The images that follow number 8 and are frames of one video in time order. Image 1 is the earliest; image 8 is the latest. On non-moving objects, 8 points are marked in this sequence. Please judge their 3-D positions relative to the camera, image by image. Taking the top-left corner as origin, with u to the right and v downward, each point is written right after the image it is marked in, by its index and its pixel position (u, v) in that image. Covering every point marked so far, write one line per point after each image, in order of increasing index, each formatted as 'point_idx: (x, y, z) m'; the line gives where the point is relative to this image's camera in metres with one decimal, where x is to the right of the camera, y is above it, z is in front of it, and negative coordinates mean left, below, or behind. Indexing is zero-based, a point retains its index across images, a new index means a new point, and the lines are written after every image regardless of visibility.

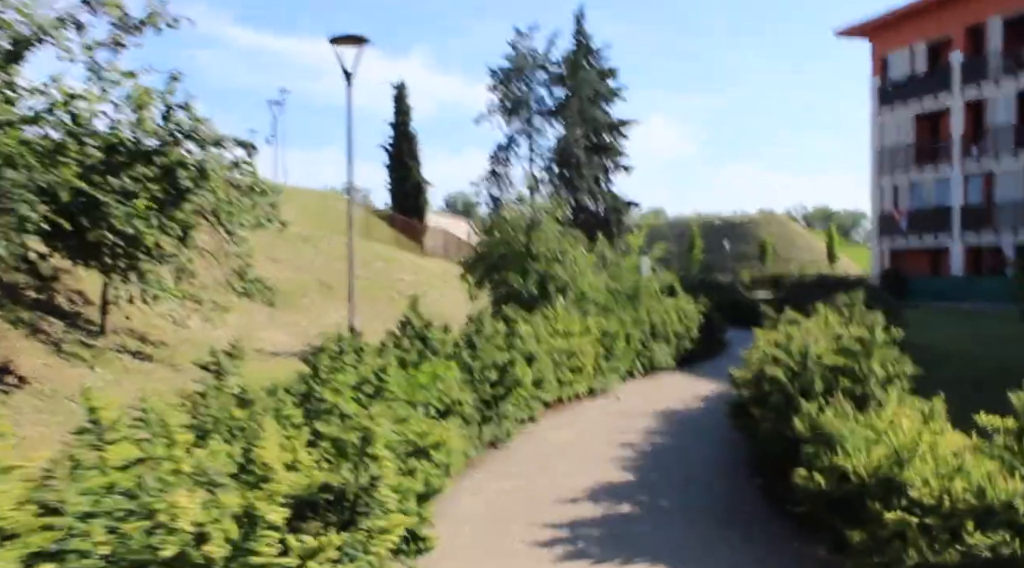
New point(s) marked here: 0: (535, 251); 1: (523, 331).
0: (+0.5, +0.6, +15.8) m
1: (+0.1, -0.6, +10.3) m
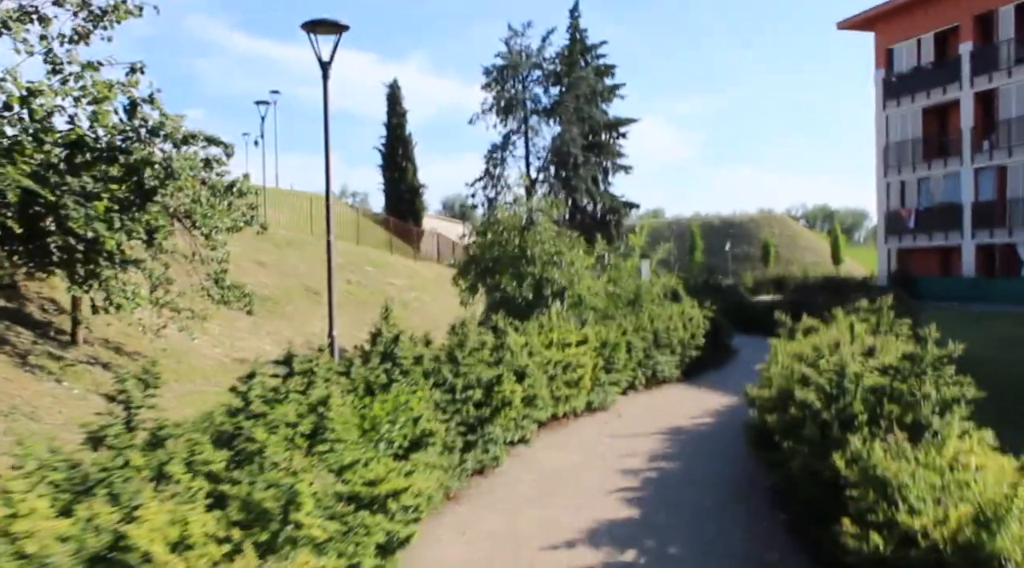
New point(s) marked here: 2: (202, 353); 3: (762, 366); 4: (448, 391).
0: (+0.4, +0.5, +14.7) m
1: (0.0, -0.7, +9.3) m
2: (-6.4, -1.4, +17.2) m
3: (+2.8, -1.0, +9.4) m
4: (-0.6, -1.0, +7.6) m
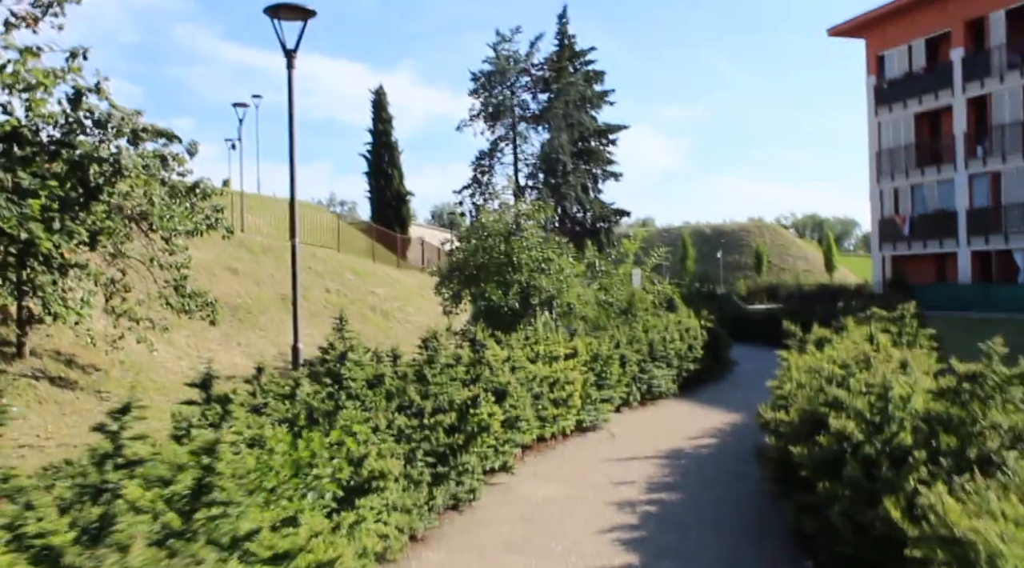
0: (+0.1, +0.4, +13.7) m
1: (-0.2, -0.7, +8.2) m
2: (-6.7, -1.6, +16.1) m
3: (+2.6, -1.1, +8.4) m
4: (-0.8, -1.0, +6.5) m
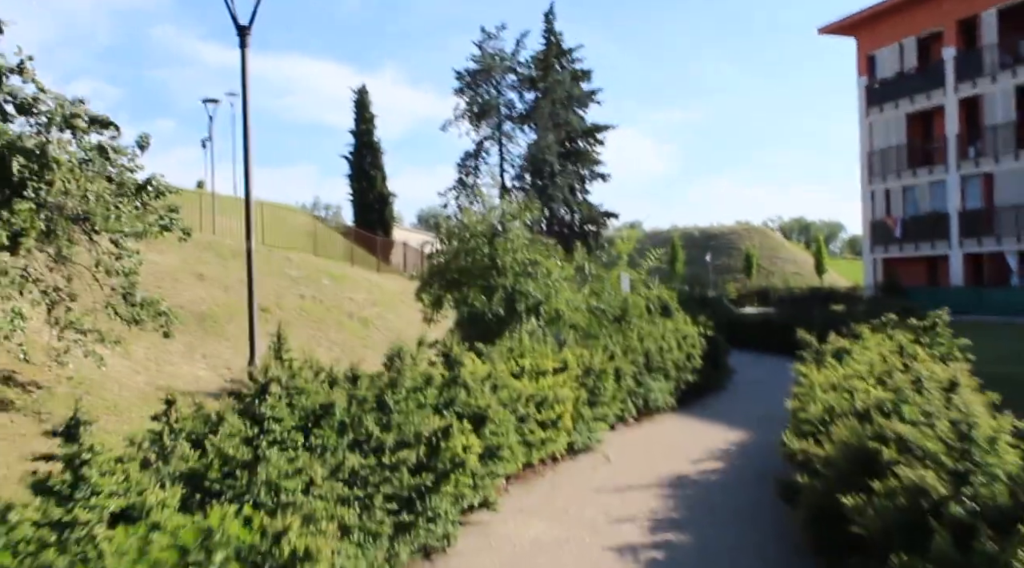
0: (-0.2, +0.3, +12.5) m
1: (-0.4, -0.8, +7.0) m
2: (-6.9, -1.7, +14.8) m
3: (+2.5, -1.1, +7.3) m
4: (-0.9, -1.1, +5.3) m
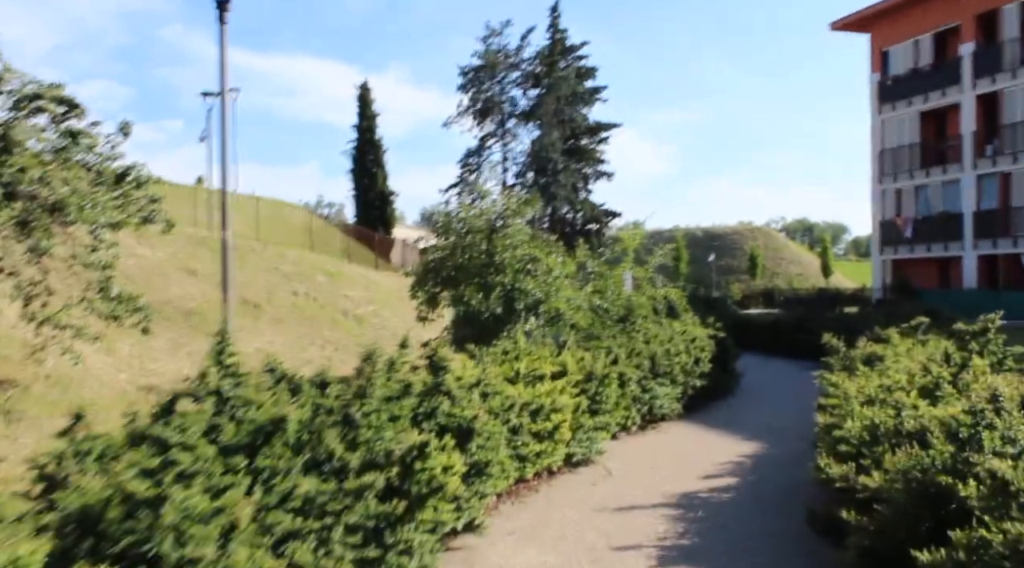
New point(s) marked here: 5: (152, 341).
0: (-0.2, +0.3, +11.7) m
1: (-0.4, -0.8, +6.2) m
2: (-7.0, -1.6, +14.0) m
3: (+2.4, -1.1, +6.4) m
4: (-1.0, -1.0, +4.5) m
5: (-7.4, -1.1, +16.9) m
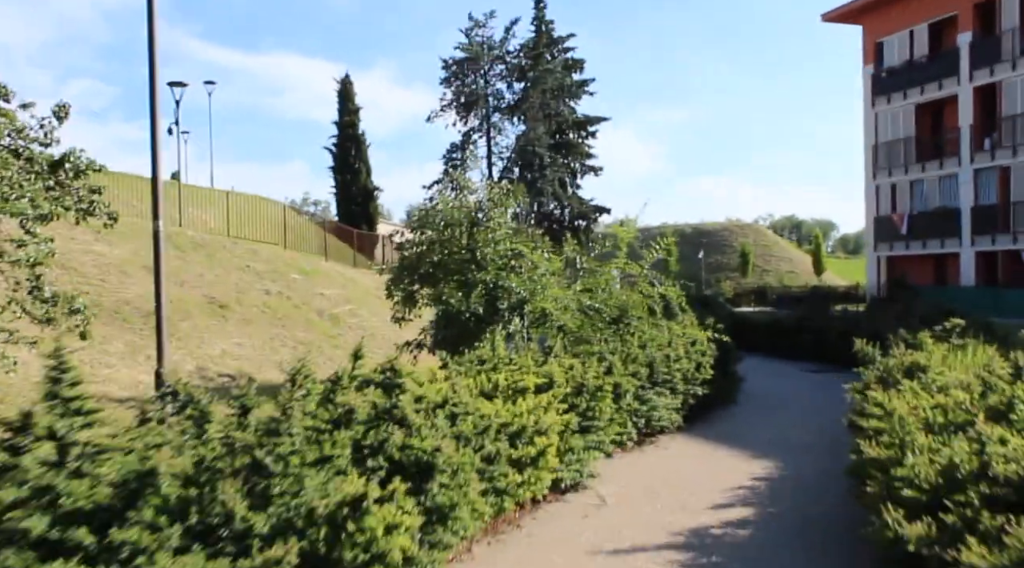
0: (-0.5, +0.4, +10.4) m
1: (-0.6, -0.7, +5.0) m
2: (-7.3, -1.6, +12.6) m
3: (+2.2, -1.1, +5.2) m
4: (-1.1, -1.0, +3.3) m
5: (-7.7, -1.1, +15.6) m
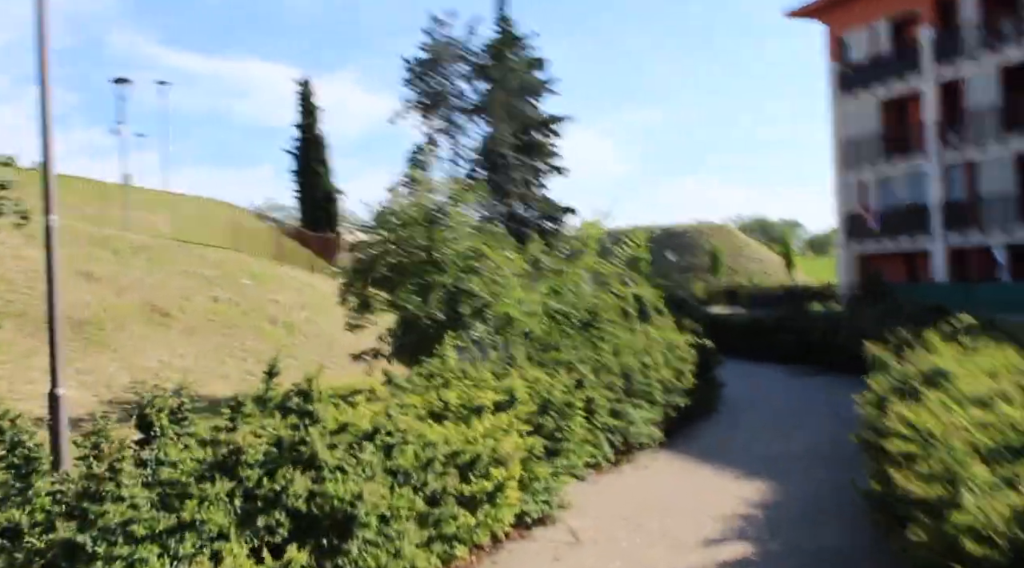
0: (-0.9, +0.3, +9.3) m
1: (-0.9, -0.7, +3.8) m
2: (-7.8, -1.7, +11.2) m
3: (+1.9, -1.0, +4.2) m
4: (-1.3, -1.0, +2.1) m
5: (-8.3, -1.3, +14.2) m
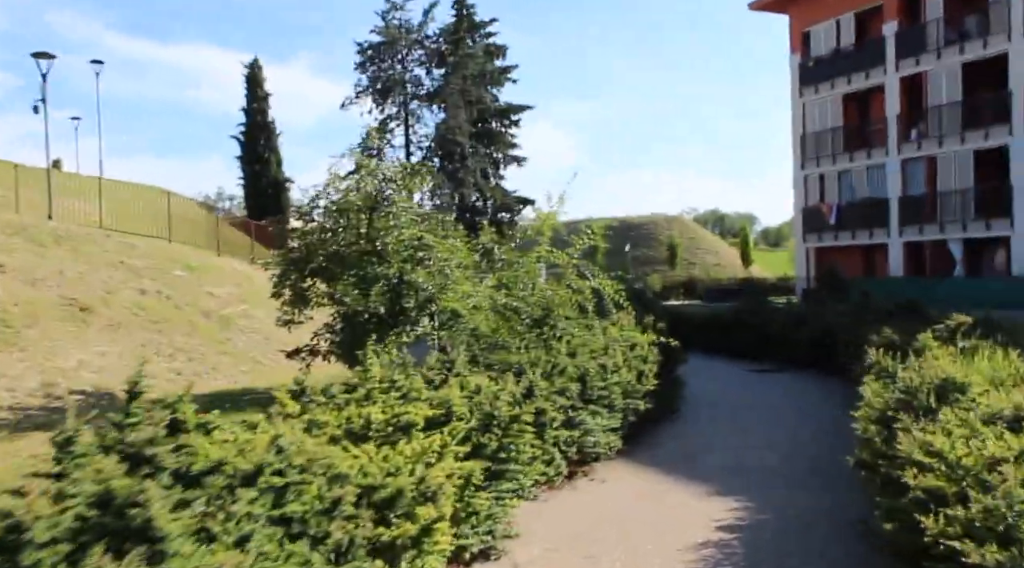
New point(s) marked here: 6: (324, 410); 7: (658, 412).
0: (-1.5, +0.4, +8.2) m
1: (-1.1, -0.7, +2.7) m
2: (-8.4, -1.6, +9.8) m
3: (+1.7, -1.0, +3.2) m
4: (-1.5, -1.0, +1.0) m
5: (-9.1, -1.1, +12.7) m
6: (-1.1, -0.7, +4.8) m
7: (+1.9, -1.6, +10.9) m
